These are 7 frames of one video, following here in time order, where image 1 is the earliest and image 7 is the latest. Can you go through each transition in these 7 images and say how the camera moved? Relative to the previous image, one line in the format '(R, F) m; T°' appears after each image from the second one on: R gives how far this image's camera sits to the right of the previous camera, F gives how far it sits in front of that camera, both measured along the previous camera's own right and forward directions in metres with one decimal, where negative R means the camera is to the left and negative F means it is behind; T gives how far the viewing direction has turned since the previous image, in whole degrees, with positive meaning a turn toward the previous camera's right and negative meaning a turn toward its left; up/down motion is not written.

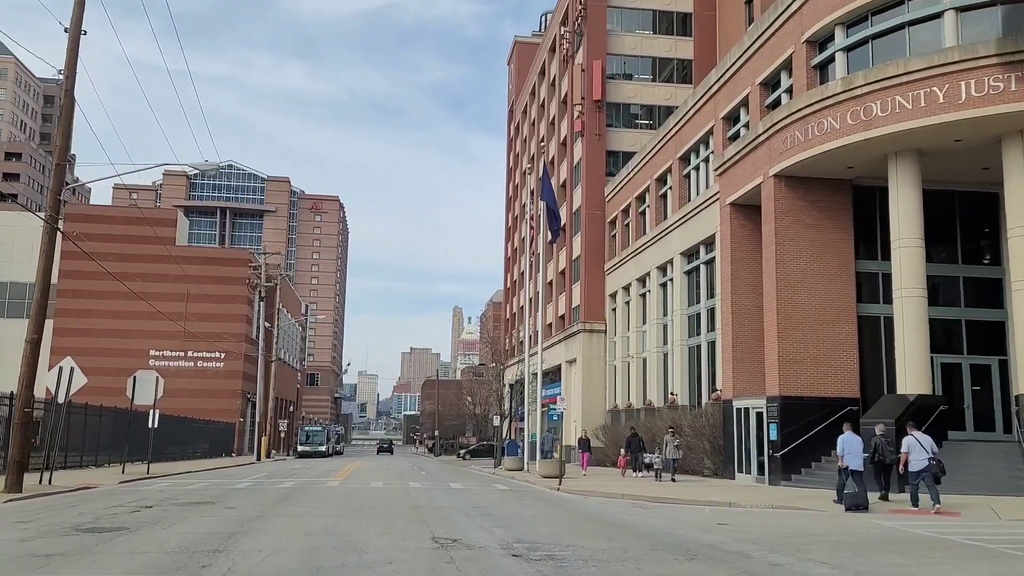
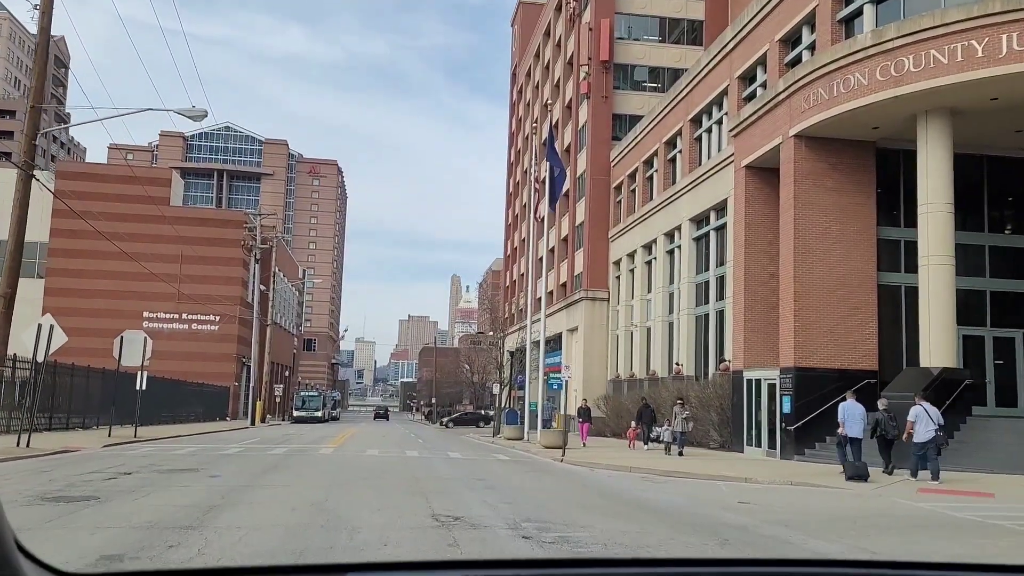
(-0.2, +1.2) m; 0°
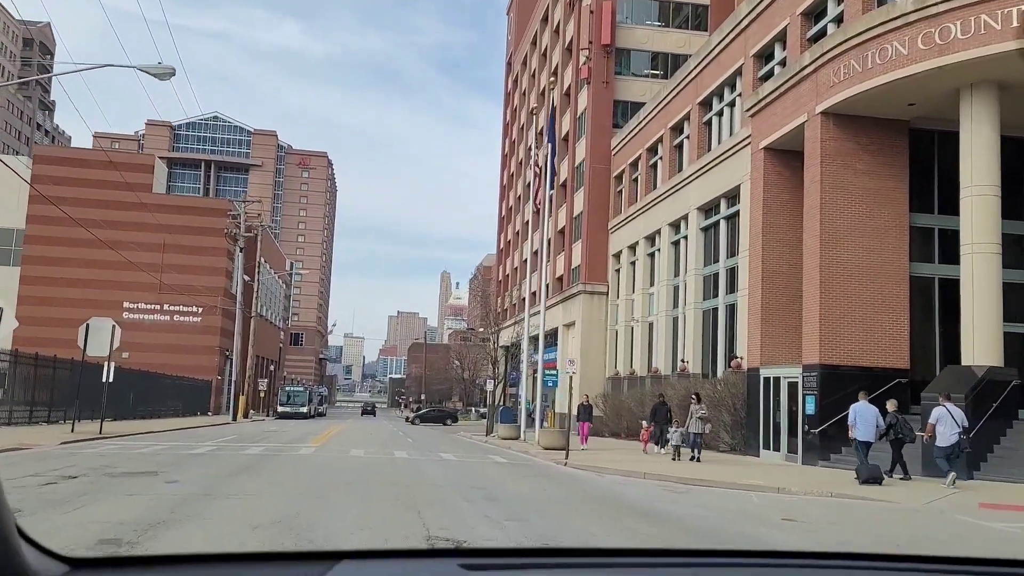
(-0.3, +2.0) m; +1°
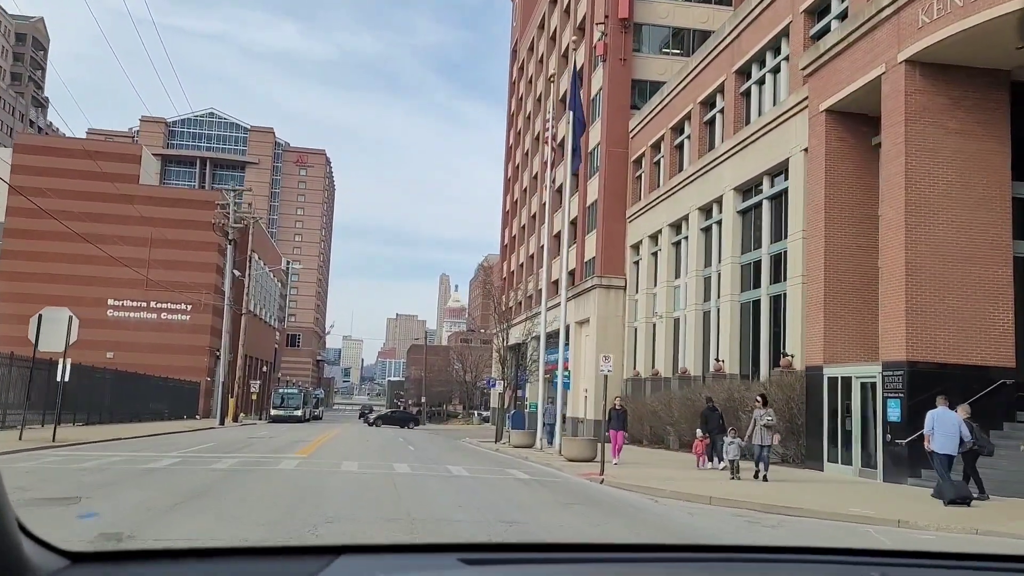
(-0.5, +3.6) m; 0°
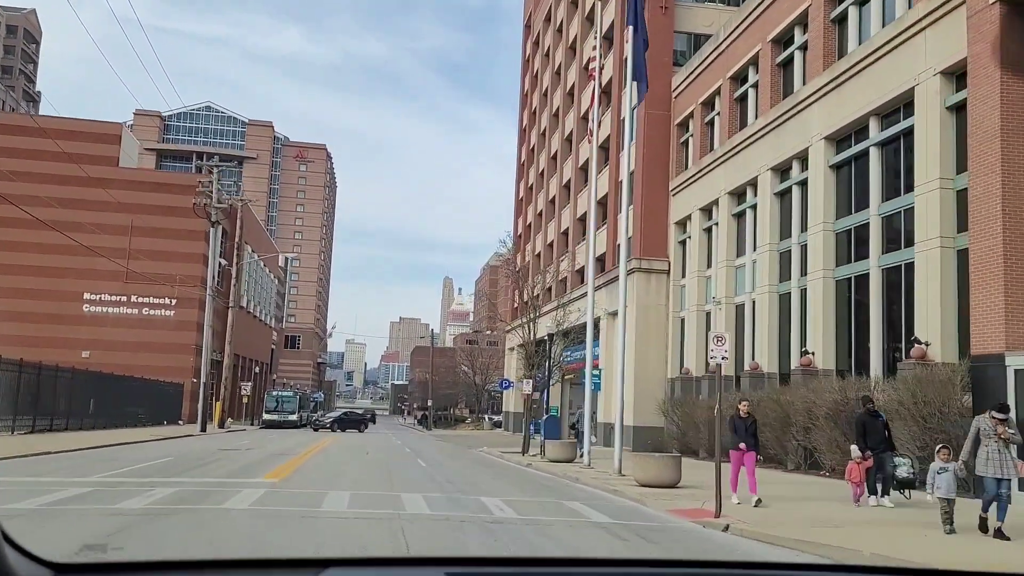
(-0.9, +6.1) m; 0°
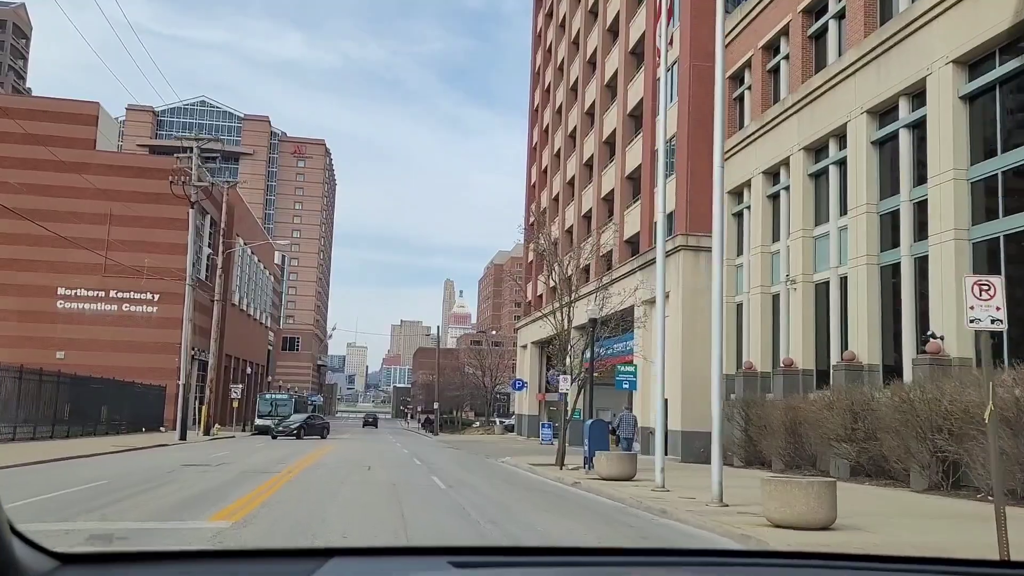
(-0.9, +5.3) m; 0°
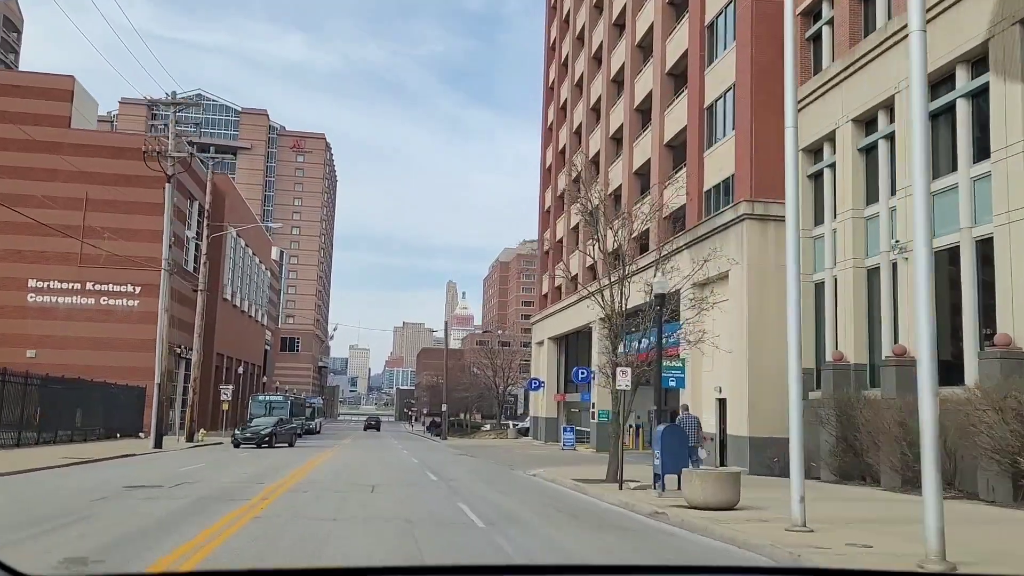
(-0.9, +5.2) m; 0°
